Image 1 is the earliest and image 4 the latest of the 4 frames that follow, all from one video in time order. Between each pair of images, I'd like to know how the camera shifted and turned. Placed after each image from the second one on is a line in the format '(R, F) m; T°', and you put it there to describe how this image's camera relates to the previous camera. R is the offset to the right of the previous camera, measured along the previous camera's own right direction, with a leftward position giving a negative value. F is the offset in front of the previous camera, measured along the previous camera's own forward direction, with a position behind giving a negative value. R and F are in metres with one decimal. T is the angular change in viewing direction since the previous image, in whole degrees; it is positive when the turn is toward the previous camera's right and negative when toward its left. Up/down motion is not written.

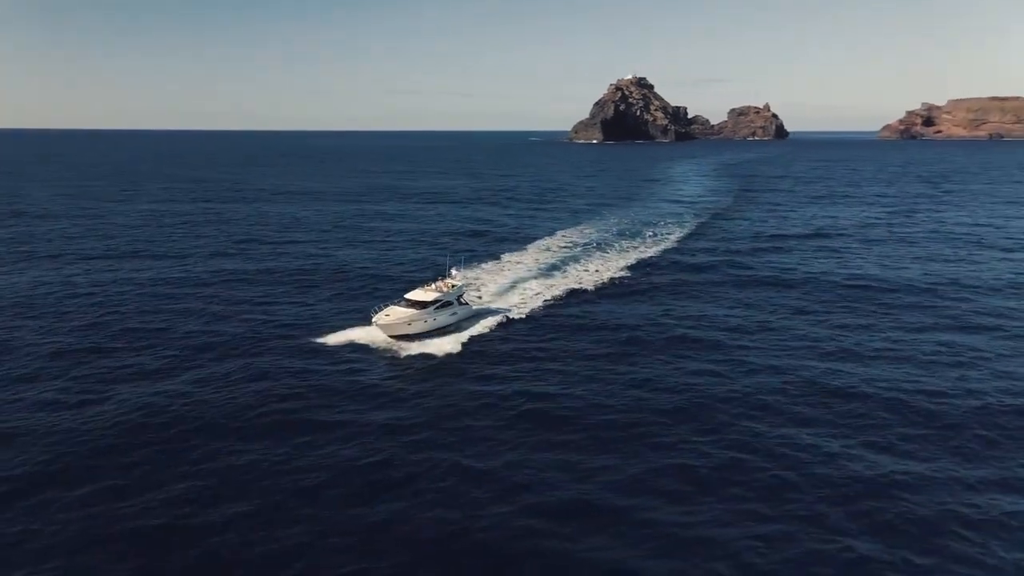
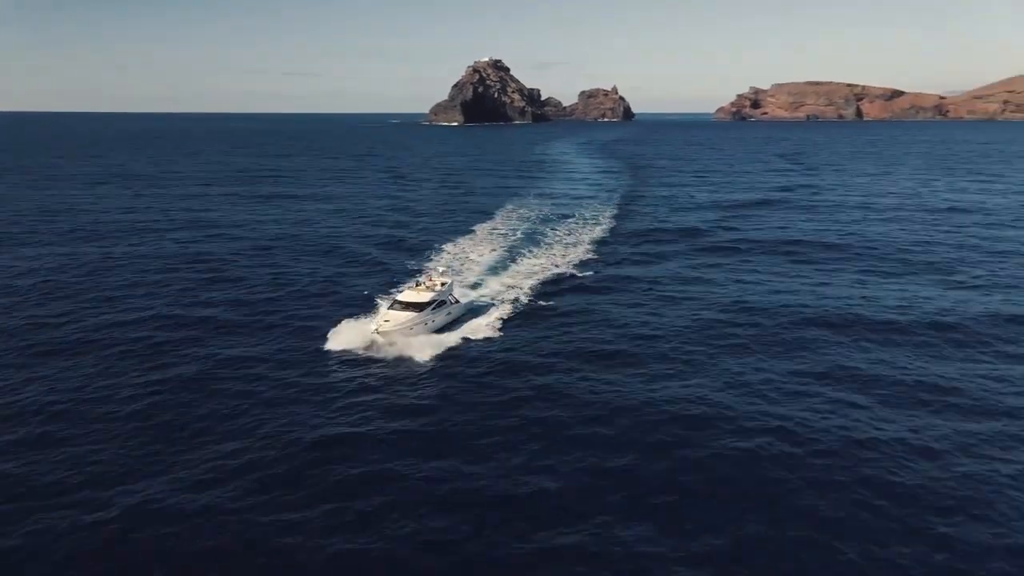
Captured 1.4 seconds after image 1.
(-8.7, -0.7) m; +11°
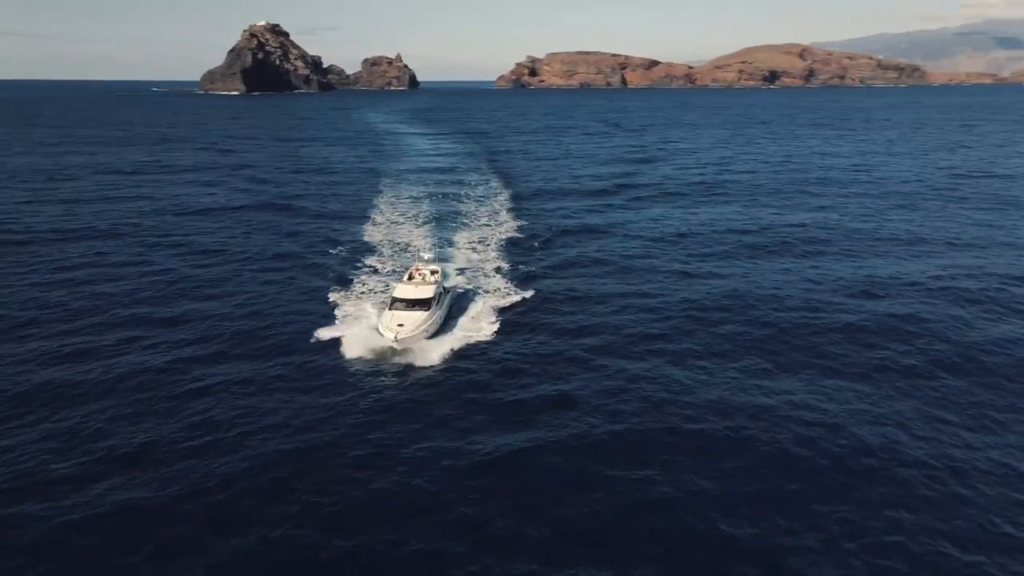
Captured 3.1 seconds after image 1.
(-11.2, +0.2) m; +16°
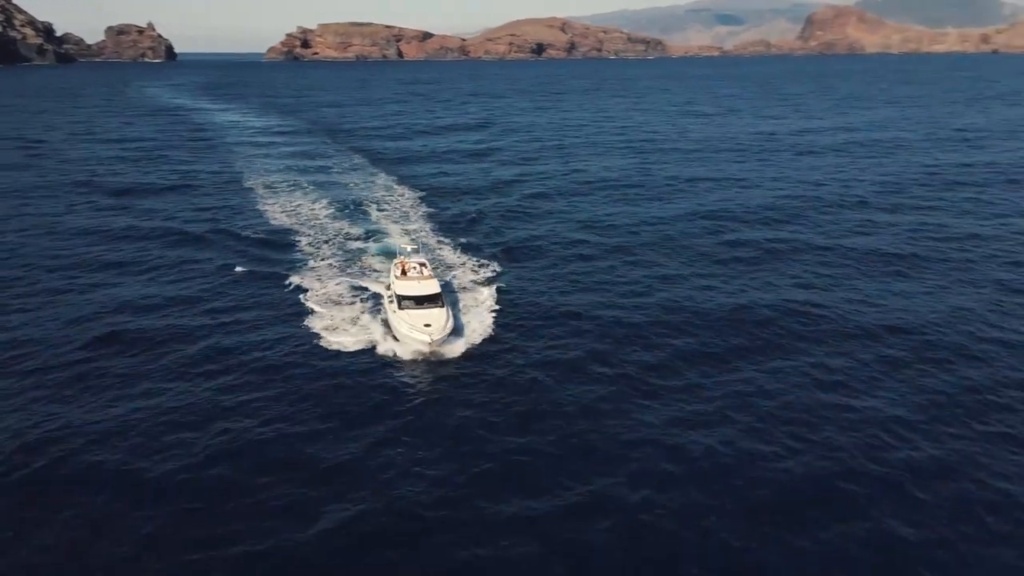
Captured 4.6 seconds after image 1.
(-9.5, +0.4) m; +16°
